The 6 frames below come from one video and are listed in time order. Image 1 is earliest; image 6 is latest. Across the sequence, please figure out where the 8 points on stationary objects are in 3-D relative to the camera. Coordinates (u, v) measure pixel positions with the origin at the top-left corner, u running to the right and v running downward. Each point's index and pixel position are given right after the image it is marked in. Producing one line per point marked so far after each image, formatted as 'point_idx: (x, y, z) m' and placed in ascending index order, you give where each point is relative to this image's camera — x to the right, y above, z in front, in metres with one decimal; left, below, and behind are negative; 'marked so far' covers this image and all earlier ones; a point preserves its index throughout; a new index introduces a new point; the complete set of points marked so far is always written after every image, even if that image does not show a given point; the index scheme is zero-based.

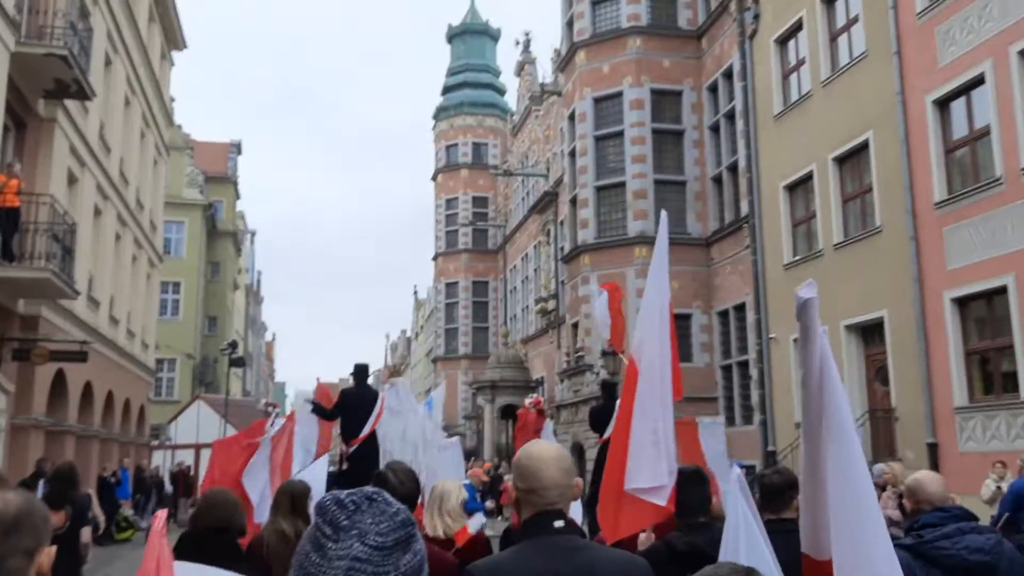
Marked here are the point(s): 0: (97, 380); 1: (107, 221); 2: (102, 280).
0: (-8.2, -1.8, +18.7) m
1: (-8.2, +1.4, +19.3) m
2: (-8.3, +0.1, +19.1) m
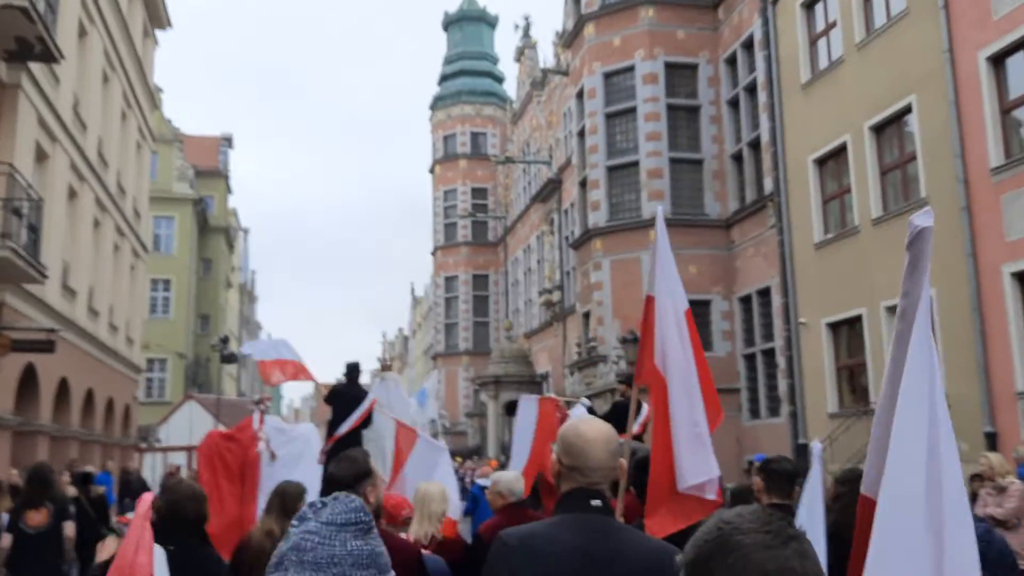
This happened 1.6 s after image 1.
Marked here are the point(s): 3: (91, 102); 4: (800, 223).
0: (-8.0, -1.6, +17.2) m
1: (-8.0, +1.6, +17.8) m
2: (-8.1, +0.4, +17.7) m
3: (-8.1, +3.6, +18.1) m
4: (+6.0, +1.3, +19.7) m
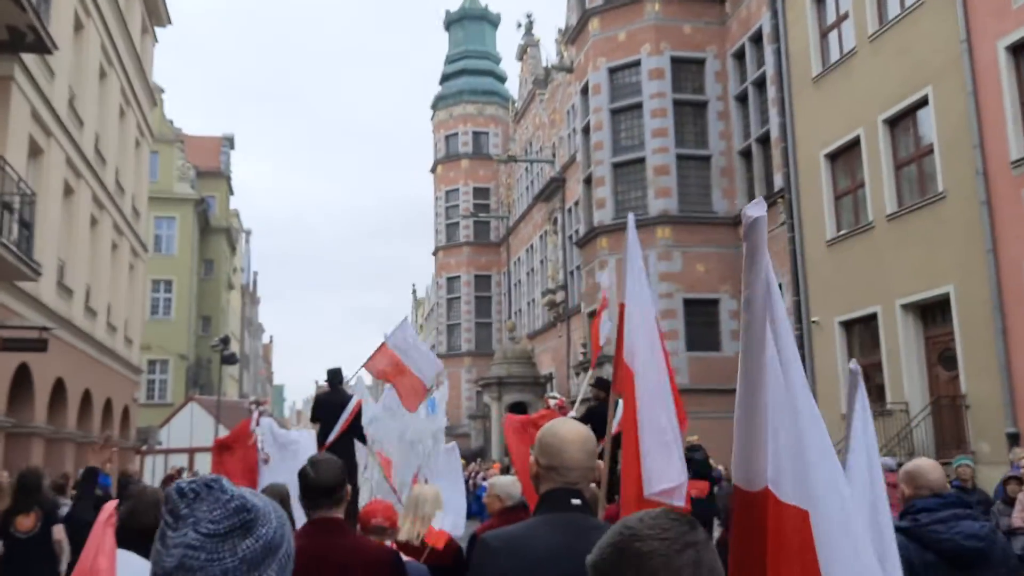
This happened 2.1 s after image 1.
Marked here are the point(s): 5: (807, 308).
0: (-7.9, -1.6, +16.8) m
1: (-7.9, +1.6, +17.4) m
2: (-7.9, +0.4, +17.3) m
3: (-8.0, +3.6, +17.7) m
4: (+6.1, +1.4, +19.3) m
5: (+6.0, -0.4, +19.3) m
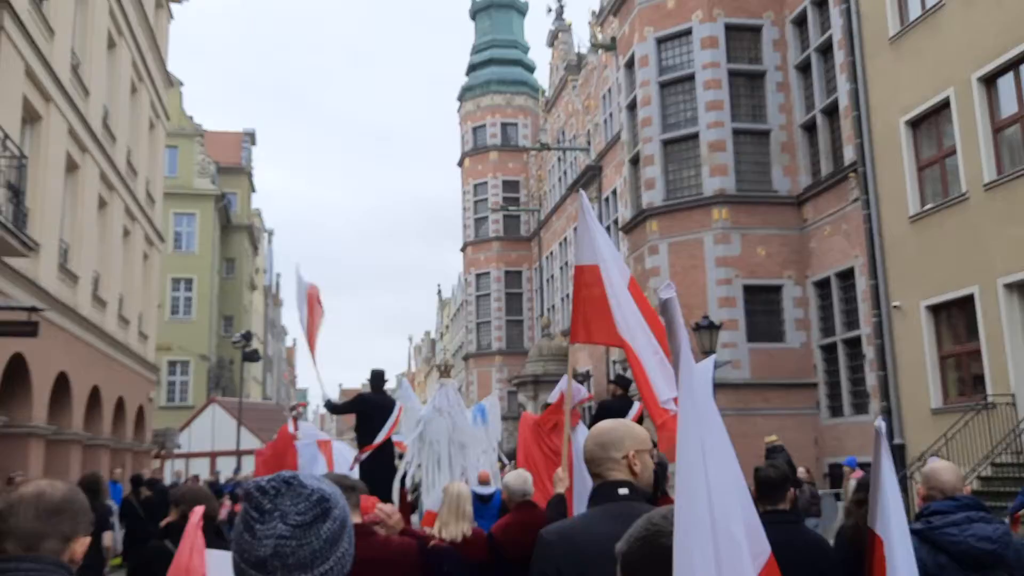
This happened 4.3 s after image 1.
0: (-7.0, -1.4, +15.3) m
1: (-7.1, +1.8, +15.8) m
2: (-7.1, +0.6, +15.7) m
3: (-7.2, +3.8, +16.2) m
4: (+7.0, +1.7, +17.4) m
5: (+6.9, -0.1, +17.4) m
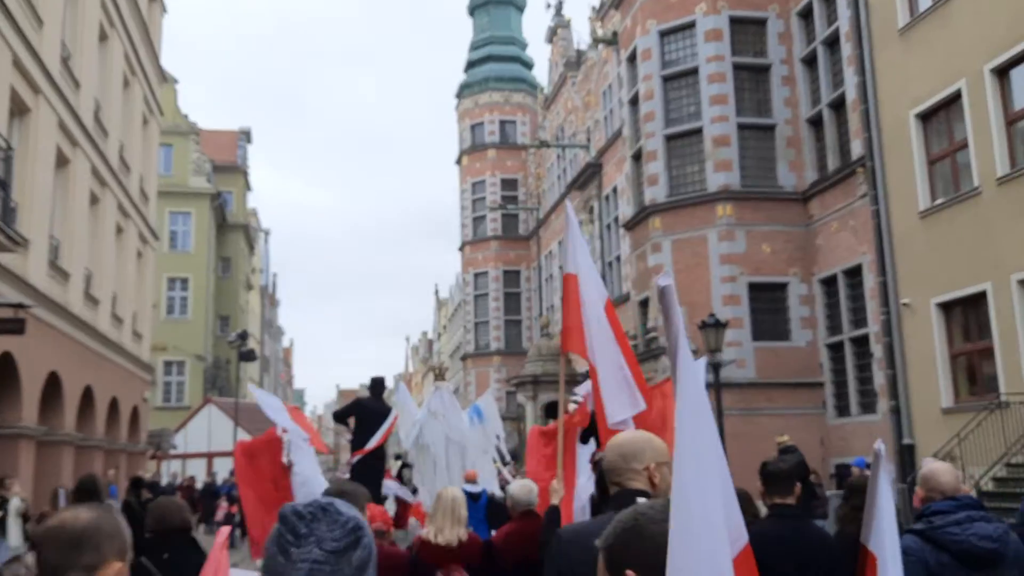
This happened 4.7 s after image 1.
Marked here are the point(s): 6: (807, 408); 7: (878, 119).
0: (-7.0, -1.3, +14.9) m
1: (-7.1, +1.9, +15.4) m
2: (-7.1, +0.6, +15.3) m
3: (-7.1, +3.9, +15.8) m
4: (+7.0, +1.8, +17.1) m
5: (+6.9, 0.0, +17.1) m
6: (+6.2, -2.5, +19.7) m
7: (+6.8, +3.2, +17.7) m
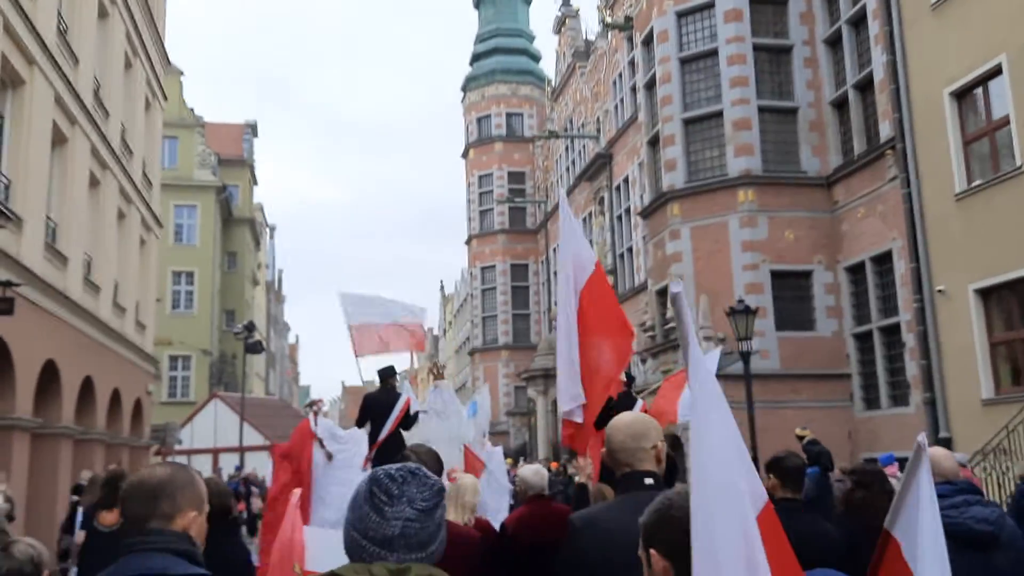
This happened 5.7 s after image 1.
0: (-6.7, -1.1, +14.2) m
1: (-6.8, +2.1, +14.8) m
2: (-6.8, +0.9, +14.6) m
3: (-6.8, +4.1, +15.1) m
4: (+7.3, +2.0, +16.4) m
5: (+7.2, +0.2, +16.4) m
6: (+6.5, -2.2, +19.0) m
7: (+7.1, +3.4, +16.9) m
